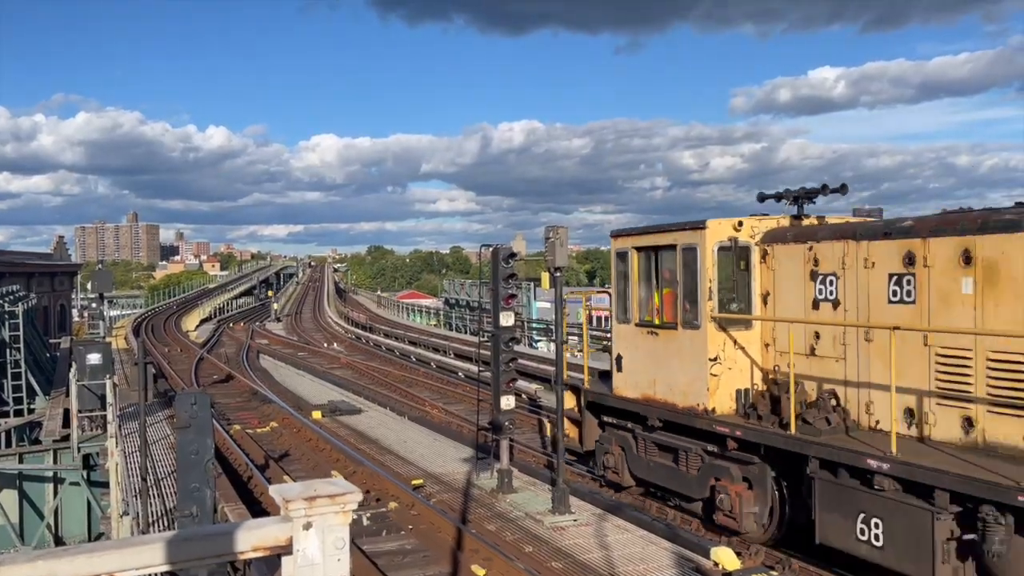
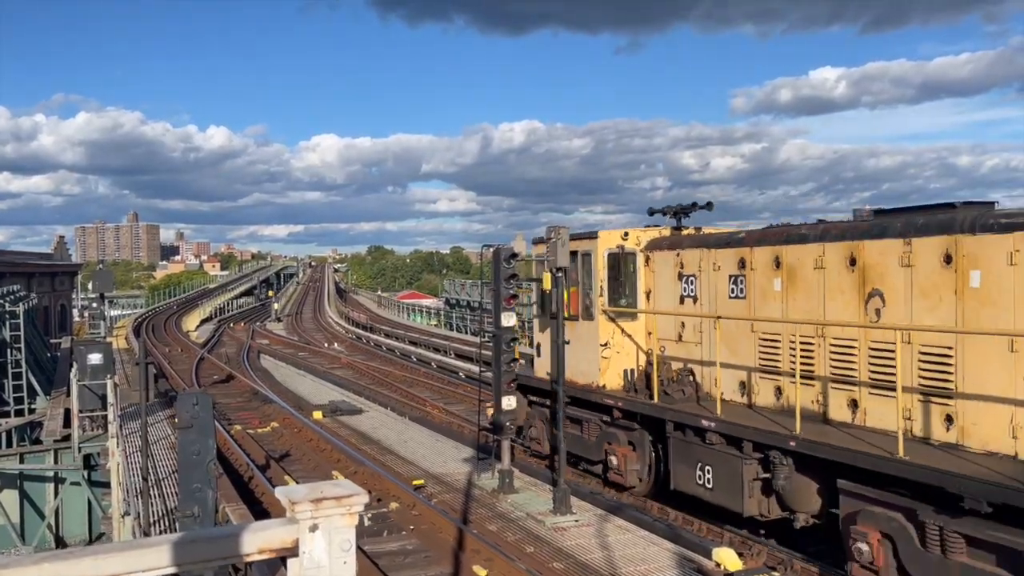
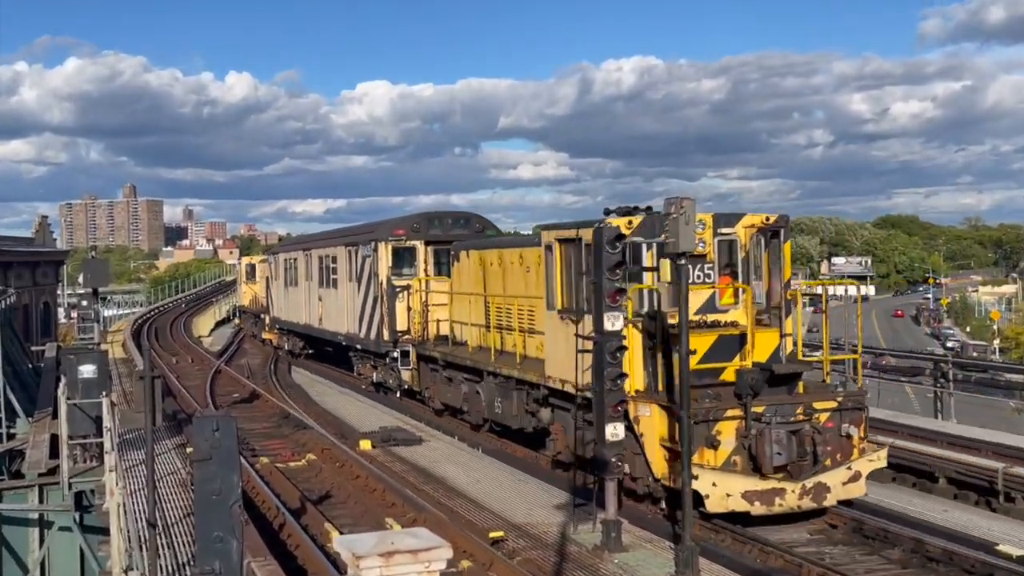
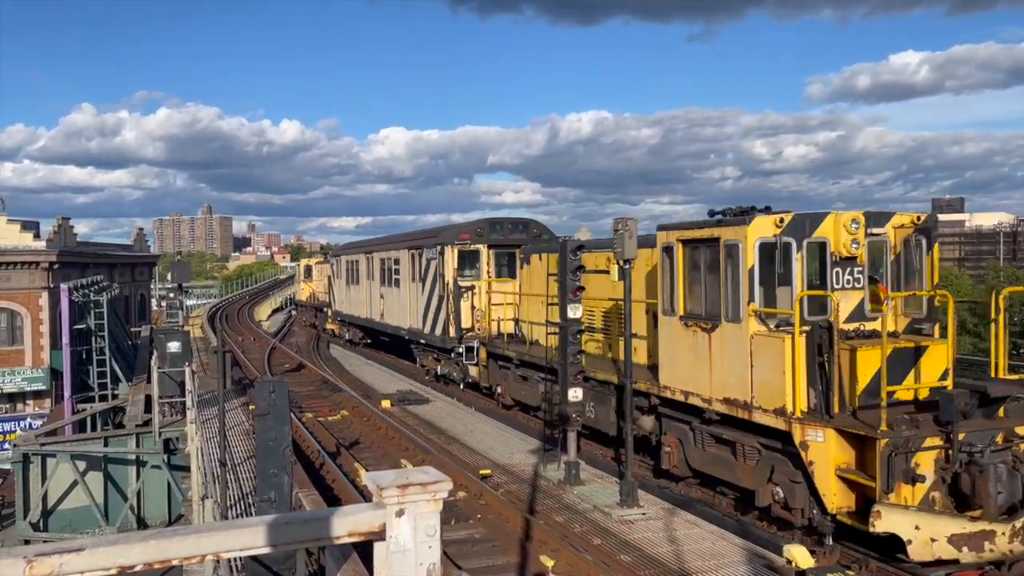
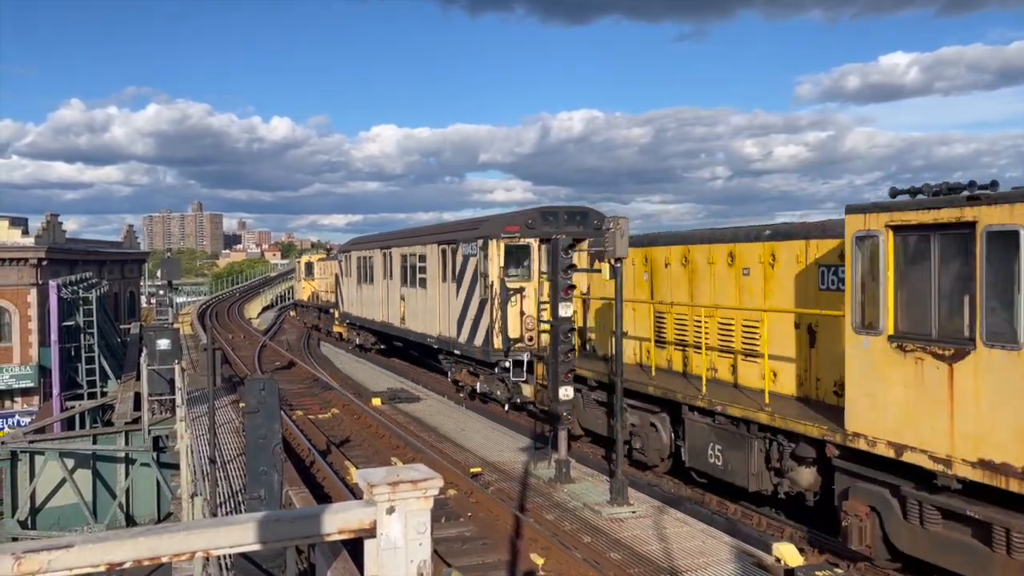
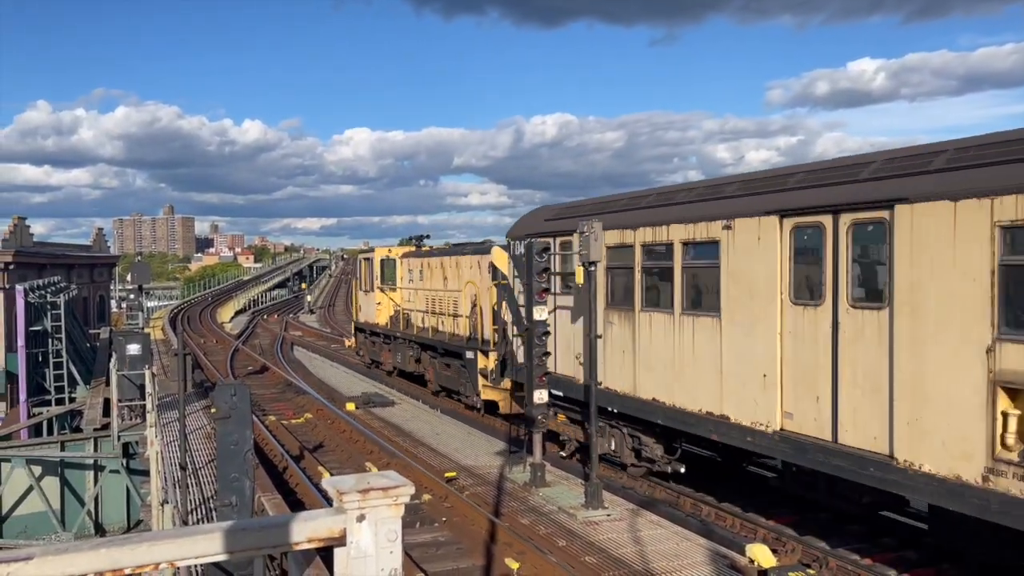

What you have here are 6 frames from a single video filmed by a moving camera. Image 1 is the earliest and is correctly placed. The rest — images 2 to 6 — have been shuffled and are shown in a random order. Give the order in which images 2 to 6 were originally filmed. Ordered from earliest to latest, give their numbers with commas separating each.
2, 6, 5, 4, 3
